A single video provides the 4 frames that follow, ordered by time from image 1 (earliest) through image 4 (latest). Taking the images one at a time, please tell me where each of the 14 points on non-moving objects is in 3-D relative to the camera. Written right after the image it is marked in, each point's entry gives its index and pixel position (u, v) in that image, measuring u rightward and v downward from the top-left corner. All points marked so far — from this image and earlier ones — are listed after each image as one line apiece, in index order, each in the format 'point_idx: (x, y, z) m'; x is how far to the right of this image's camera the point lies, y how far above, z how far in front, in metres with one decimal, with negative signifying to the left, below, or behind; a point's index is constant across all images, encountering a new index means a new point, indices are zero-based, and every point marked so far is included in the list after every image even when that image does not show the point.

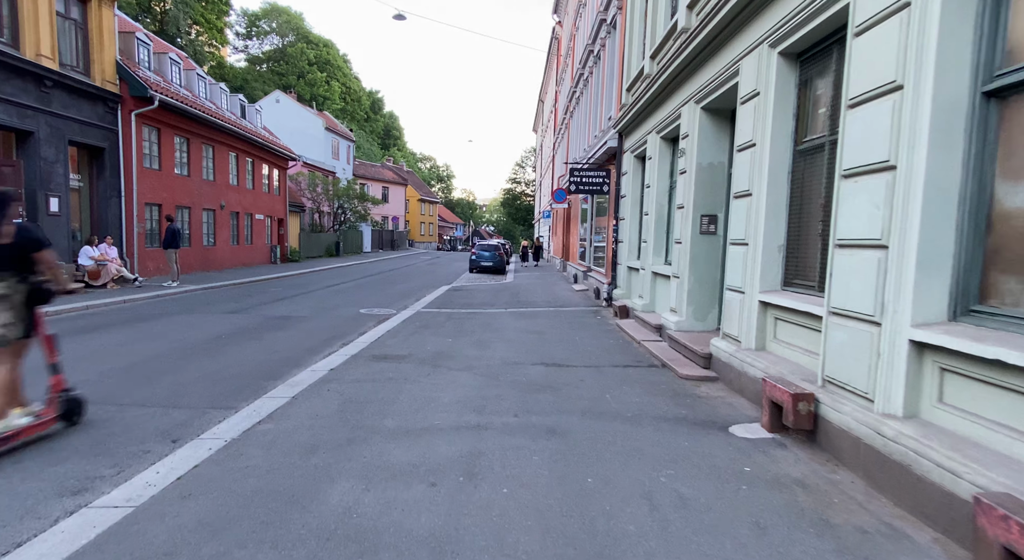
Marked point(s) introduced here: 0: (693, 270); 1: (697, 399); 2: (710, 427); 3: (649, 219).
0: (+2.4, +0.1, +8.0) m
1: (+1.8, -1.1, +5.6) m
2: (+1.6, -1.2, +4.8) m
3: (+2.4, +1.1, +10.4) m
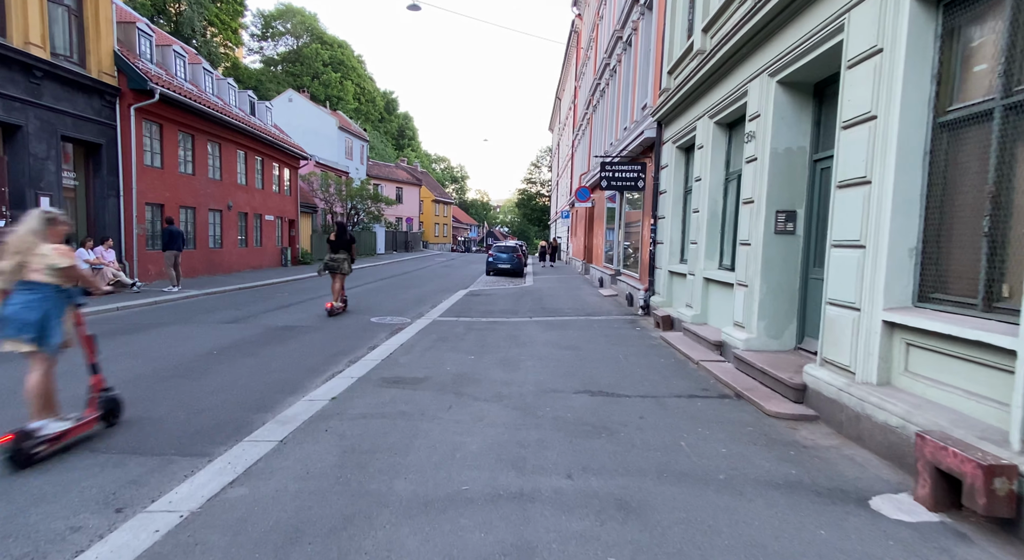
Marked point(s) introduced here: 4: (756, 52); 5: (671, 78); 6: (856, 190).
0: (+2.8, 0.0, +6.6) m
1: (+2.1, -1.2, +4.3) m
2: (+1.9, -1.3, +3.5) m
3: (+2.8, +1.0, +9.1) m
4: (+2.9, +2.7, +7.0) m
5: (+2.9, +3.7, +10.9) m
6: (+2.7, +0.7, +4.7) m
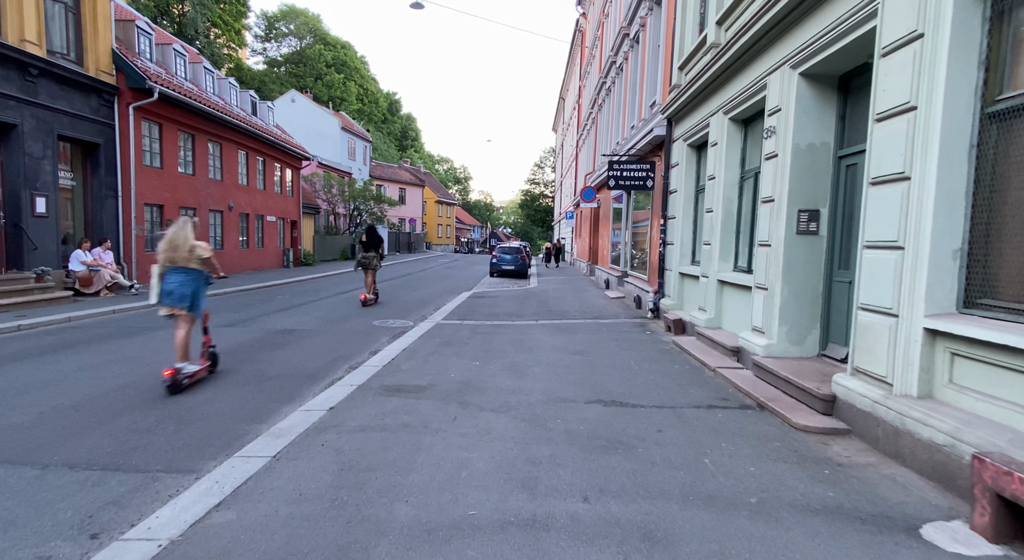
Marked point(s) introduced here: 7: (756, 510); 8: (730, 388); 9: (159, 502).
0: (+2.9, 0.0, +6.3) m
1: (+2.2, -1.3, +4.0) m
2: (+2.0, -1.3, +3.2) m
3: (+2.9, +0.9, +8.7) m
4: (+2.9, +2.6, +6.7) m
5: (+3.0, +3.7, +10.6) m
6: (+2.8, +0.7, +4.4) m
7: (+1.4, -1.3, +3.4) m
8: (+2.2, -1.1, +6.1) m
9: (-2.2, -1.4, +3.8) m
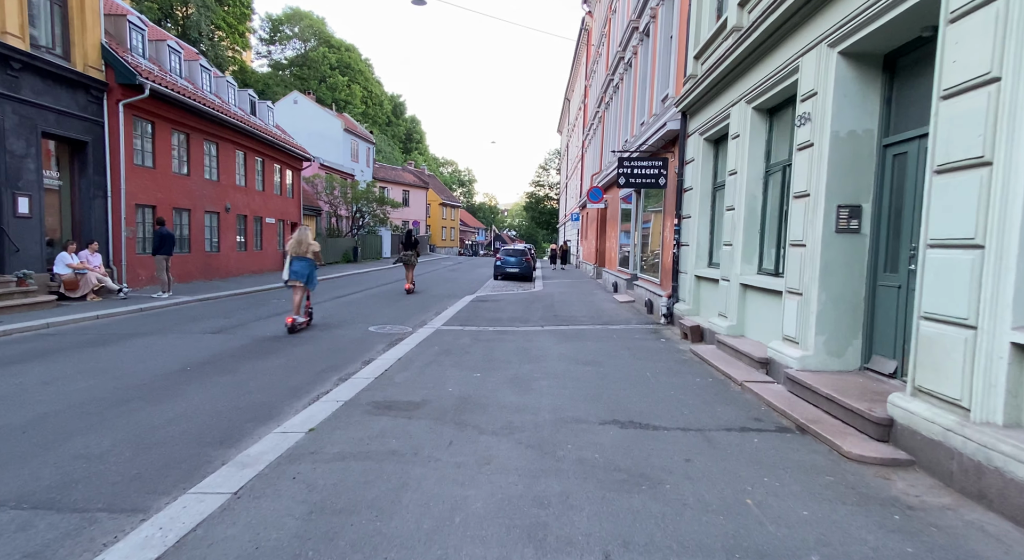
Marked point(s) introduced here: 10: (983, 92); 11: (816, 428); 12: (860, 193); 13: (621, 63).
0: (+2.9, 0.0, +5.6) m
1: (+2.2, -1.3, +3.3) m
2: (+2.0, -1.3, +2.5) m
3: (+3.0, +0.9, +8.0) m
4: (+3.0, +2.6, +6.0) m
5: (+3.1, +3.6, +9.9) m
6: (+2.8, +0.7, +3.7) m
7: (+1.4, -1.3, +2.7) m
8: (+2.3, -1.1, +5.4) m
9: (-2.2, -1.4, +3.1) m
10: (+2.8, +1.1, +3.6) m
11: (+2.3, -1.1, +4.6) m
12: (+3.2, +0.8, +5.5) m
13: (+3.5, +6.9, +19.2) m
